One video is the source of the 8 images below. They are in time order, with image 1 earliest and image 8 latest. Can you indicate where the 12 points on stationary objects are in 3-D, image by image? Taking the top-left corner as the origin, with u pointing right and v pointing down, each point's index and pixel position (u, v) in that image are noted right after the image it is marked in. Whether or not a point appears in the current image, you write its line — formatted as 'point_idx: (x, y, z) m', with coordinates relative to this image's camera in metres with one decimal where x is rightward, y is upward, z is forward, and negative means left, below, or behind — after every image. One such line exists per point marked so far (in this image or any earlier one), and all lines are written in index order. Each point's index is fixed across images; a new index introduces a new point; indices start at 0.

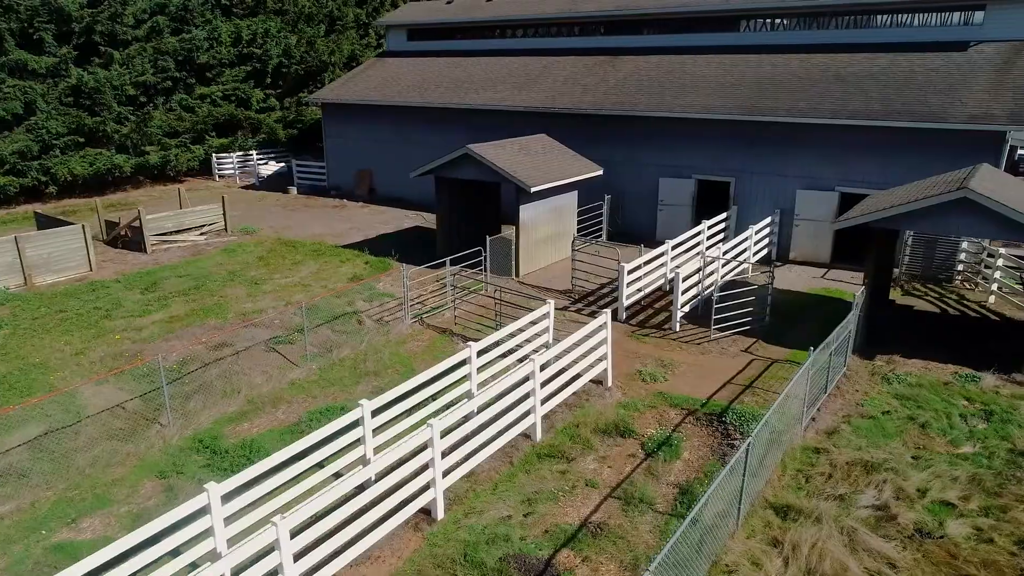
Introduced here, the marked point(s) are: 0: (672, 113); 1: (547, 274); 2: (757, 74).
0: (+4.0, +4.3, +17.7) m
1: (+0.8, +0.3, +16.5) m
2: (+6.4, +5.6, +18.6) m
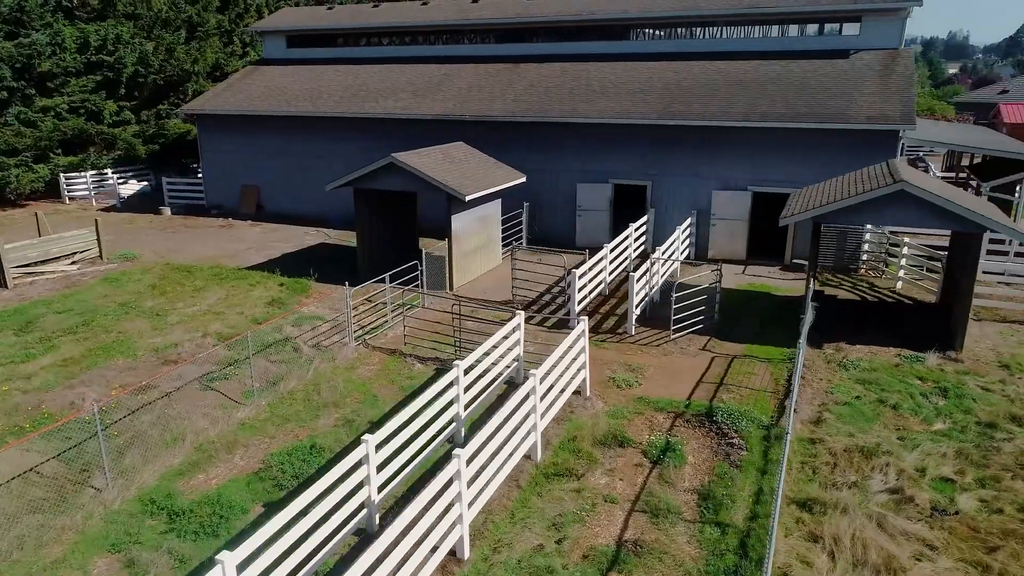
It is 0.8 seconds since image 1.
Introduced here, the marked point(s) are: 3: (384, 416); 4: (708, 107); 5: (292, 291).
0: (+1.9, +4.2, +17.8) m
1: (-0.7, 0.0, +16.0) m
2: (+4.0, +5.6, +19.2) m
3: (-1.8, -1.8, +10.2) m
4: (+4.8, +4.4, +17.3) m
5: (-4.8, -0.1, +15.5) m
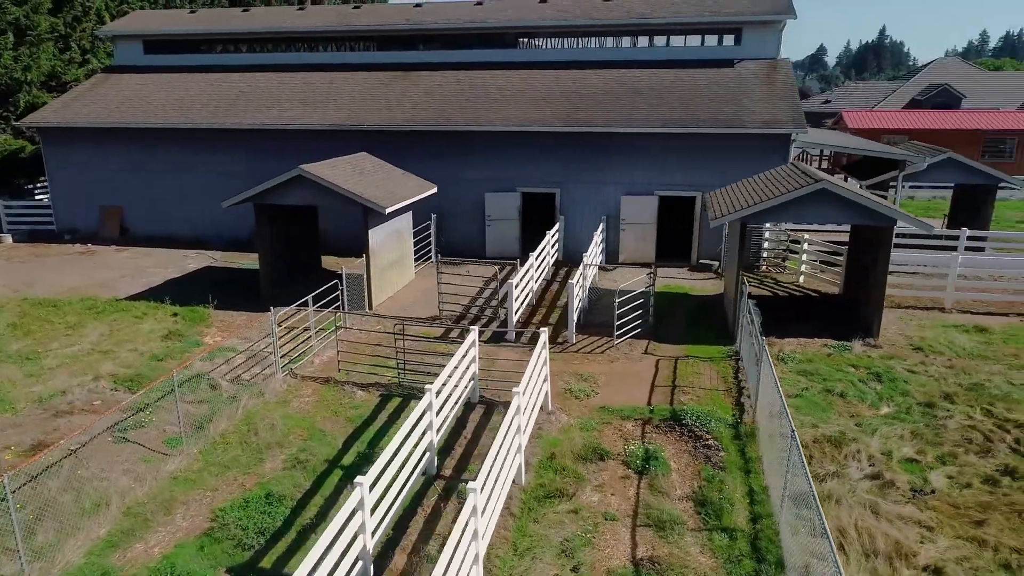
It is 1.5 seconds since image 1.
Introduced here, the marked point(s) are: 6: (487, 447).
0: (-0.4, +3.9, +17.5) m
1: (-2.4, -0.3, +15.1) m
2: (+1.3, +5.4, +19.3) m
3: (-2.2, -2.1, +9.2) m
4: (+2.5, +4.3, +17.6) m
5: (-6.2, -0.6, +13.9) m
6: (-0.3, -2.1, +9.4) m
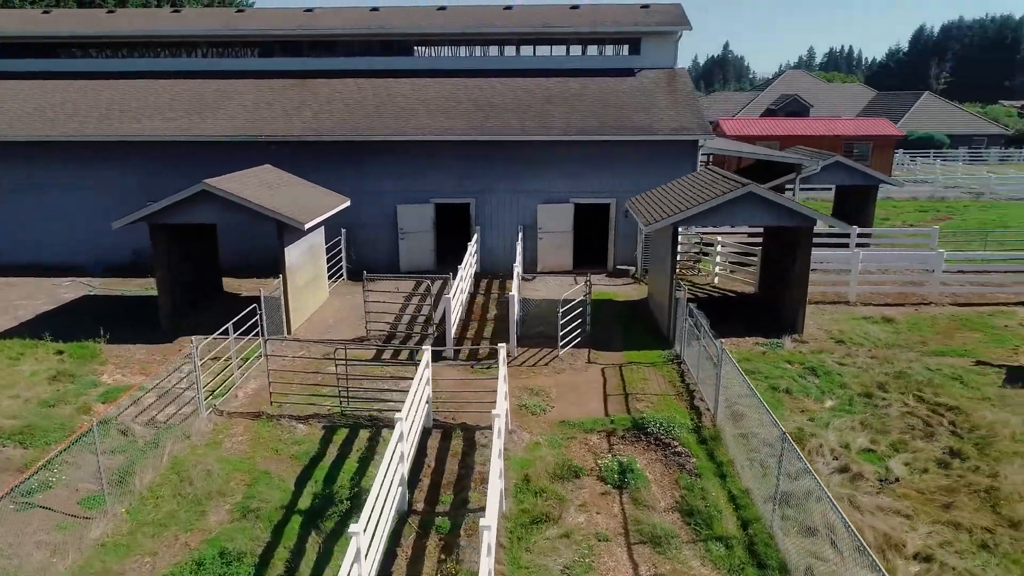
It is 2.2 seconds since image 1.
0: (-2.5, +3.6, +16.8) m
1: (-3.8, -0.7, +14.1) m
2: (-1.2, +5.1, +18.9) m
3: (-2.5, -2.4, +8.3) m
4: (+0.3, +4.0, +17.4) m
5: (-7.4, -1.2, +12.2) m
6: (-0.7, -2.3, +8.8) m
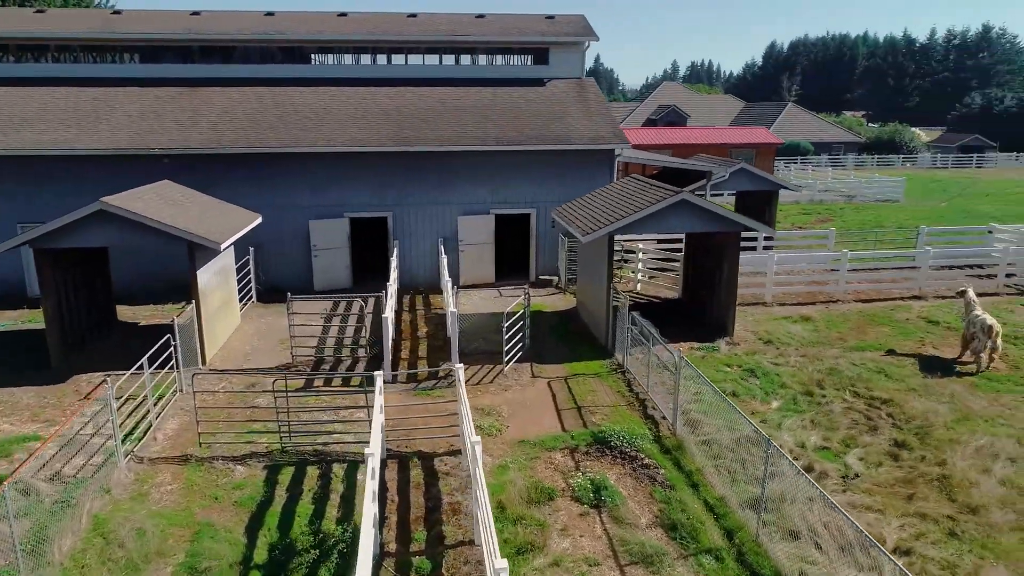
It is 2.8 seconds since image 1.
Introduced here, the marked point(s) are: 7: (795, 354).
0: (-4.3, +3.1, +15.9) m
1: (-5.0, -1.2, +12.9) m
2: (-3.4, +4.6, +18.2) m
3: (-2.8, -2.7, +7.5) m
4: (-1.6, +3.7, +16.9) m
5: (-8.2, -1.8, +10.5) m
6: (-1.0, -2.5, +8.2) m
7: (+5.0, -1.2, +12.7) m
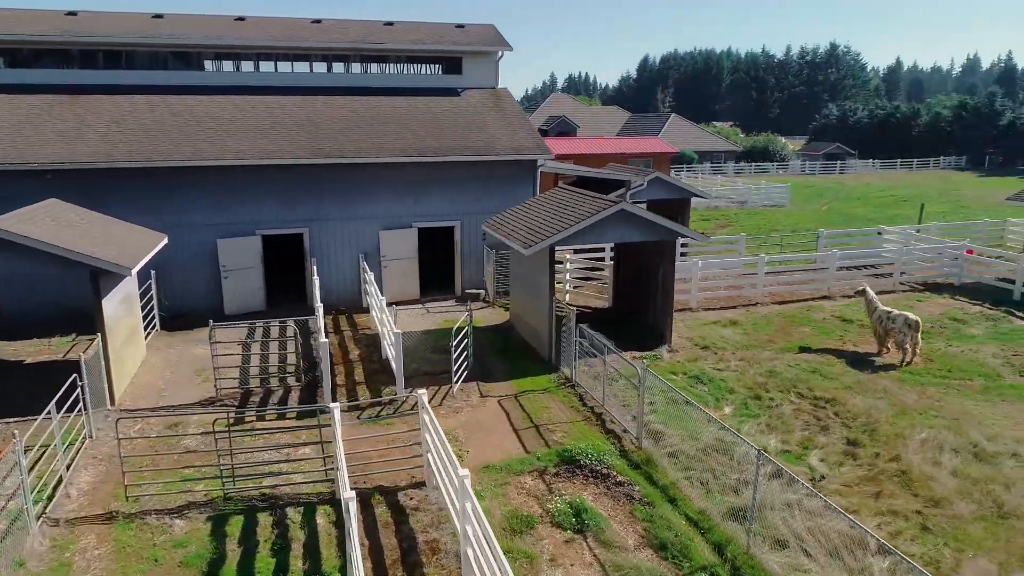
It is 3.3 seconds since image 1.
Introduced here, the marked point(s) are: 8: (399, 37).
0: (-5.9, +2.6, +14.7) m
1: (-5.9, -1.6, +11.6) m
2: (-5.4, +4.1, +17.1) m
3: (-2.8, -3.0, +6.5) m
4: (-3.4, +3.3, +16.2) m
5: (-8.7, -2.3, +8.7) m
6: (-1.2, -2.8, +7.6) m
7: (+4.0, -1.3, +13.0) m
8: (-3.1, +7.0, +20.0) m
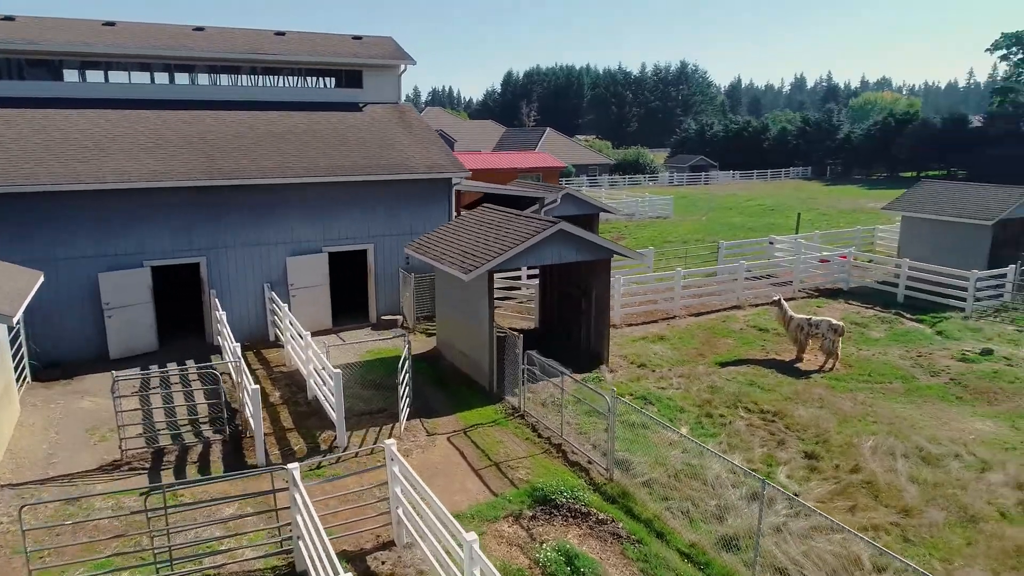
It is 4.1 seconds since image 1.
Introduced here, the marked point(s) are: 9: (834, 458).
0: (-7.3, +1.9, +12.9) m
1: (-6.6, -2.3, +9.8) m
2: (-7.3, +3.4, +15.4) m
3: (-2.6, -3.4, +5.4) m
4: (-5.2, +2.6, +14.8) m
5: (-8.7, -3.0, +6.5) m
6: (-1.2, -3.2, +6.7) m
7: (+2.9, -1.6, +12.9) m
8: (-5.7, +6.2, +18.7) m
9: (+4.4, -2.3, +9.8) m
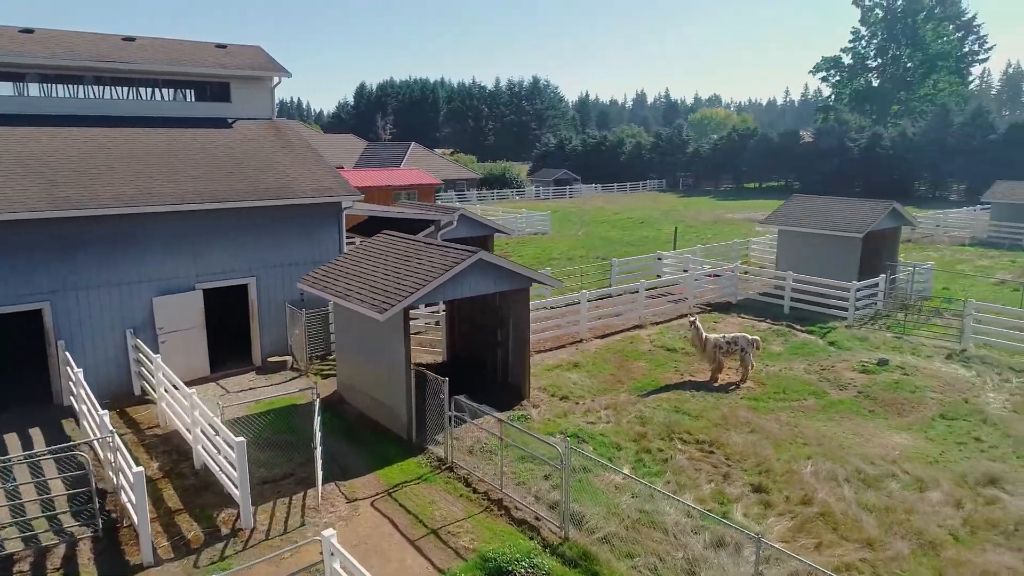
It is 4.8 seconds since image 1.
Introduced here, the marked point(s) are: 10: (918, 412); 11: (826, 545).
0: (-8.7, +1.0, +10.4) m
1: (-7.2, -3.1, +7.4) m
2: (-9.2, +2.4, +12.8) m
3: (-2.3, -4.0, +3.8) m
4: (-7.0, +1.8, +12.6) m
5: (-8.6, -3.8, +3.7) m
6: (-1.3, -3.7, +5.4) m
7: (+1.5, -2.0, +12.3) m
8: (-8.4, +5.3, +16.4) m
9: (+3.6, -2.7, +9.5) m
10: (+6.9, -2.1, +12.3) m
11: (+3.6, -2.9, +8.2) m
